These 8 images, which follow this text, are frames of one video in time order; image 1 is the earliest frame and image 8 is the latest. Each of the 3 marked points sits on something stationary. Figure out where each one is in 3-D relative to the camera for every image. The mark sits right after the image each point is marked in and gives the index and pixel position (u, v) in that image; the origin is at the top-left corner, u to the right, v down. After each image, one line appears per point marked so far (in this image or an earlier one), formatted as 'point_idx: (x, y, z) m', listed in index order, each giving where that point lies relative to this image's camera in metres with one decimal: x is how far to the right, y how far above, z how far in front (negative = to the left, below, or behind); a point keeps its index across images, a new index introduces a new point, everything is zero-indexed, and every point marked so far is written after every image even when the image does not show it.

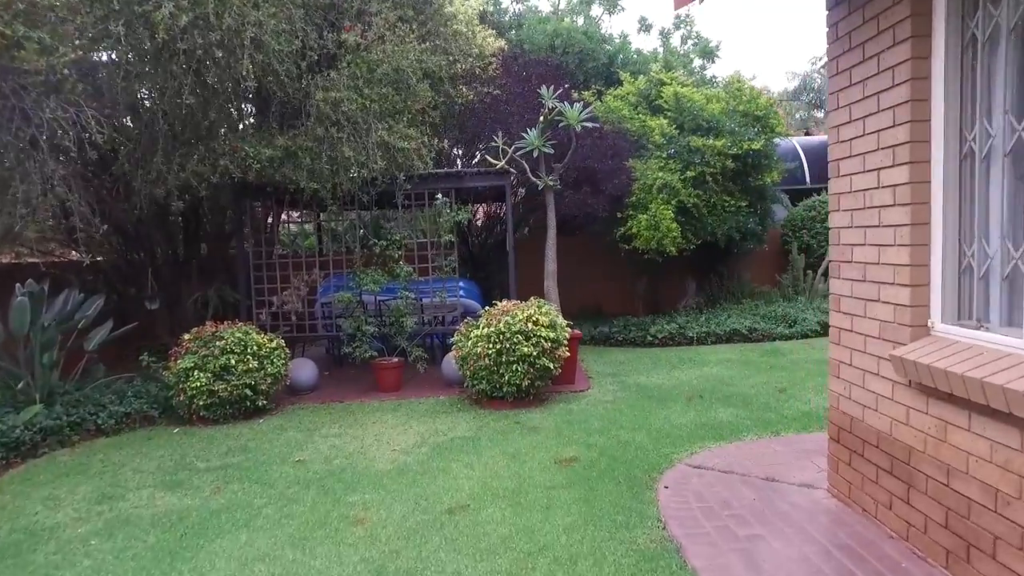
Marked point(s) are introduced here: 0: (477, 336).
0: (-0.3, -0.4, +5.7) m
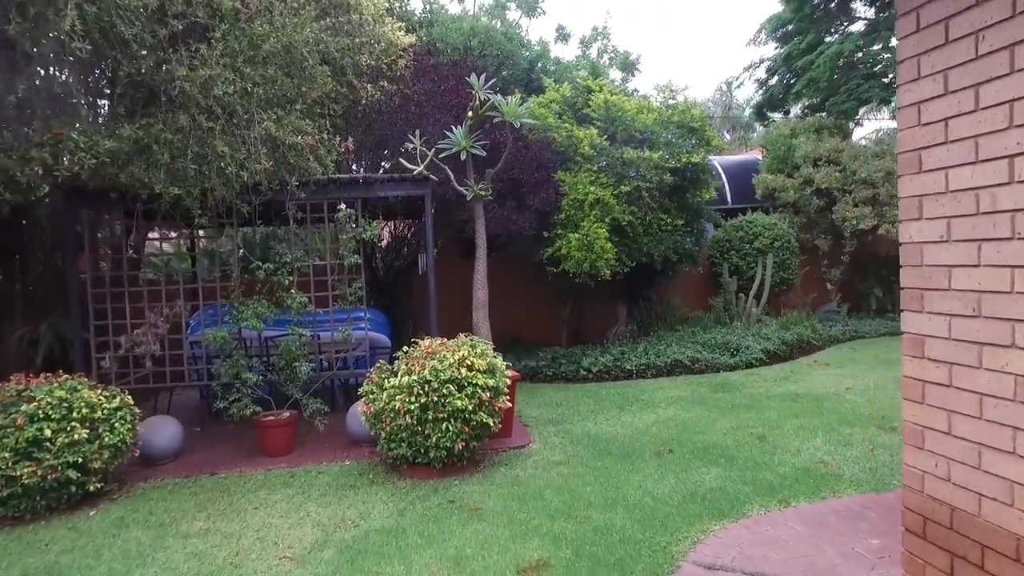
0: (-0.8, -0.6, +4.4) m
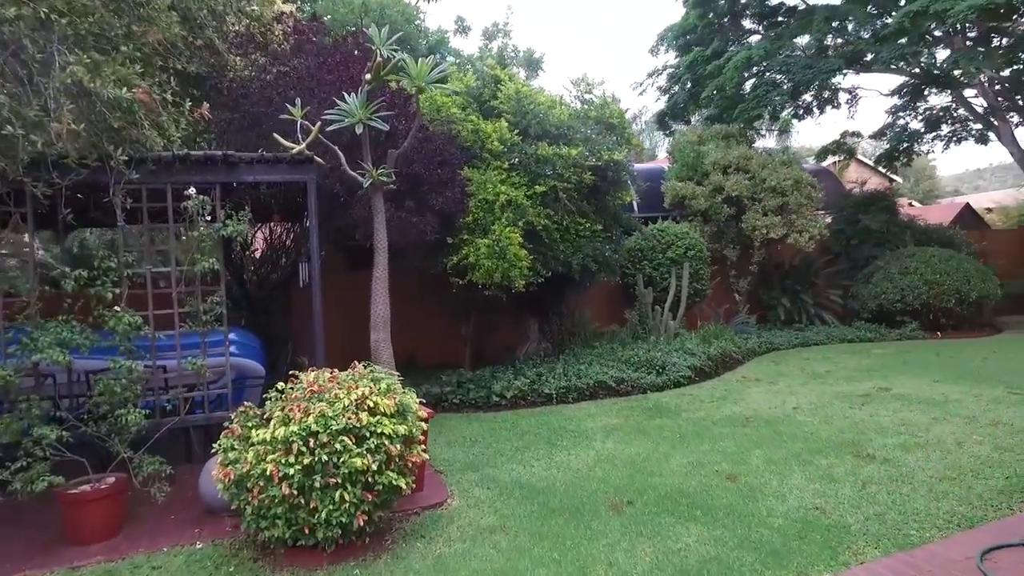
0: (-1.1, -0.7, +3.1) m
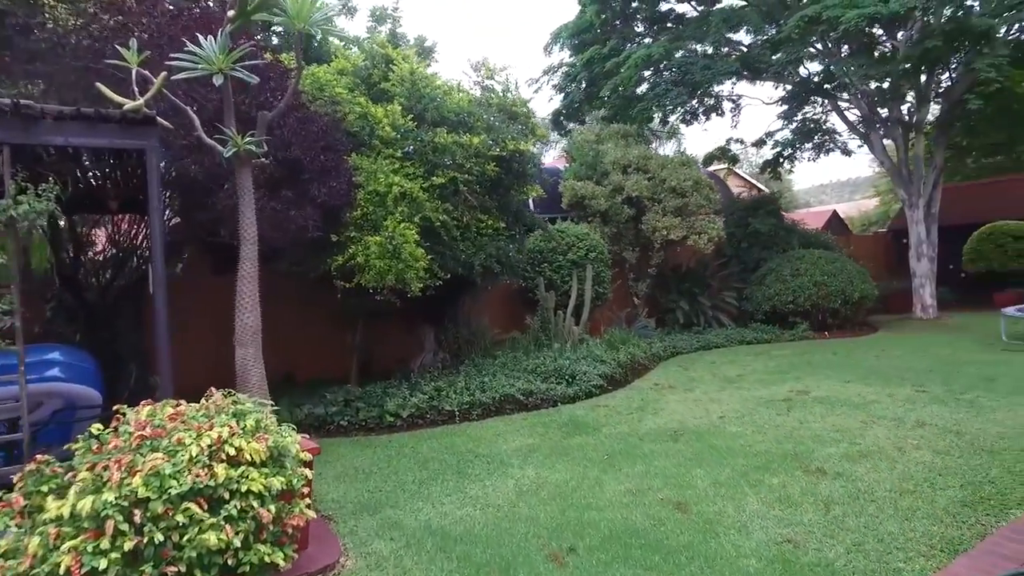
0: (-1.4, -0.7, +2.1) m
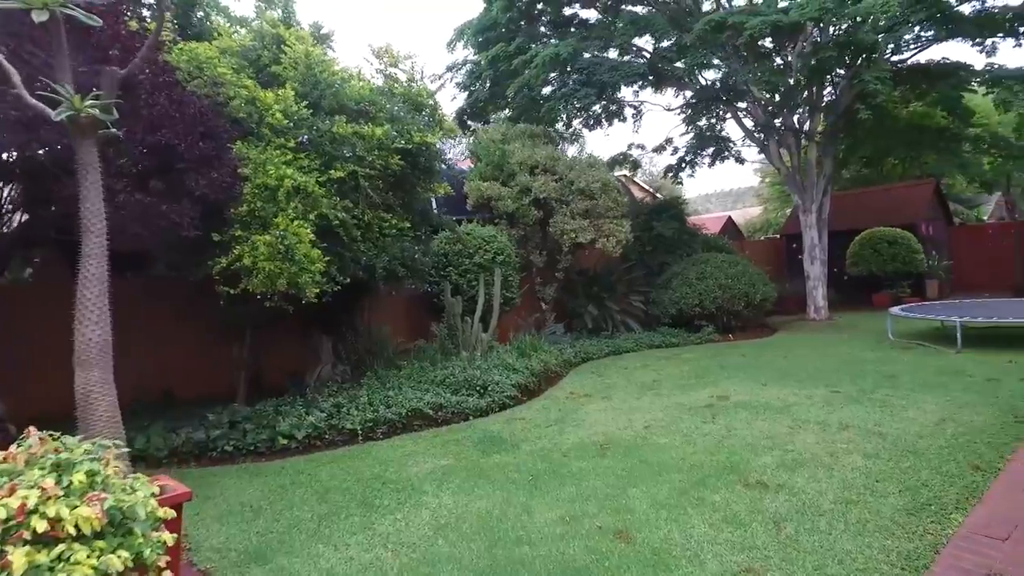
0: (-1.5, -0.7, +1.4) m
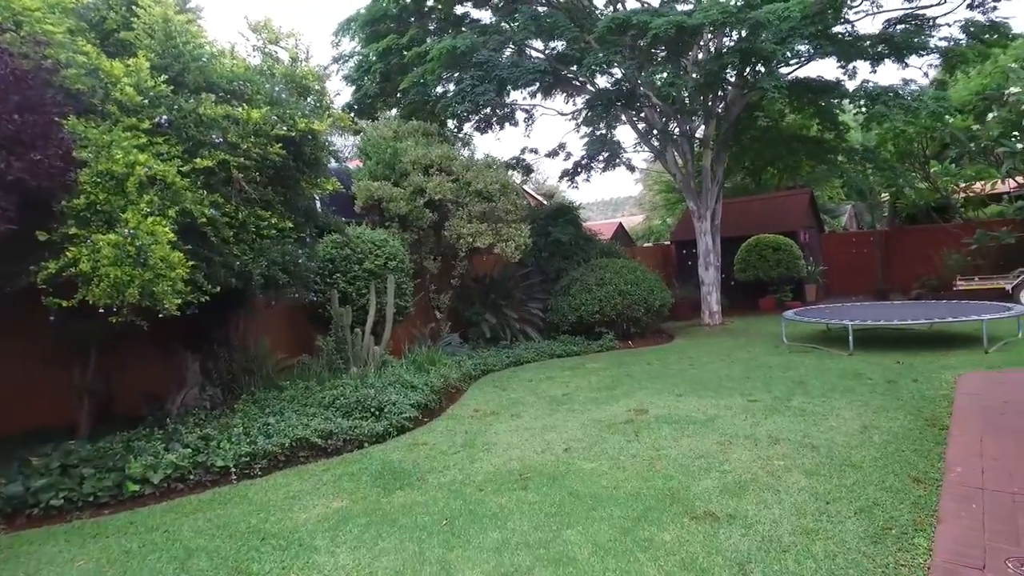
0: (-1.5, -0.7, +0.5) m
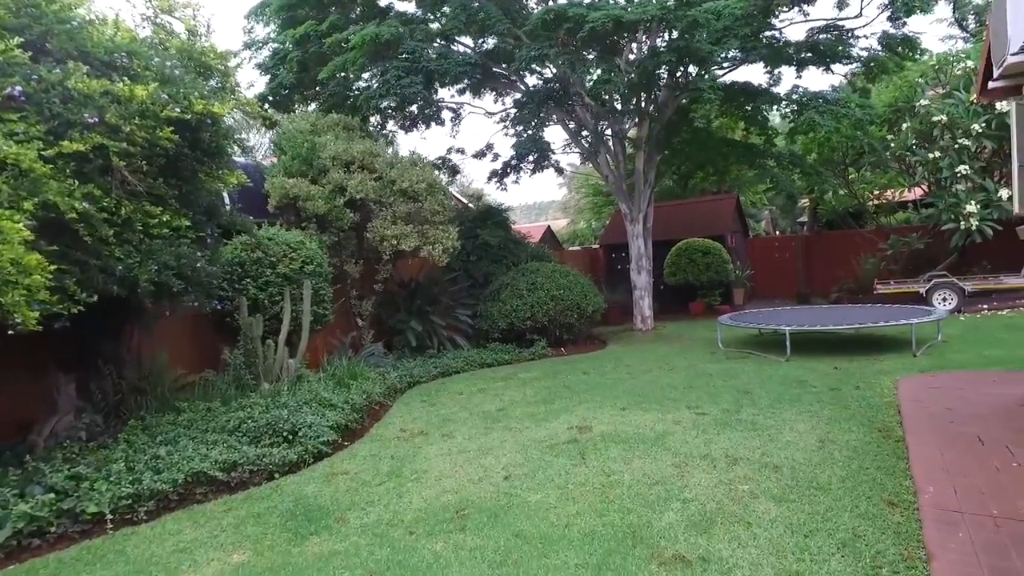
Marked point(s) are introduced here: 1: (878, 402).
0: (-1.4, -0.7, -0.2) m
1: (+3.3, -1.0, +6.0) m
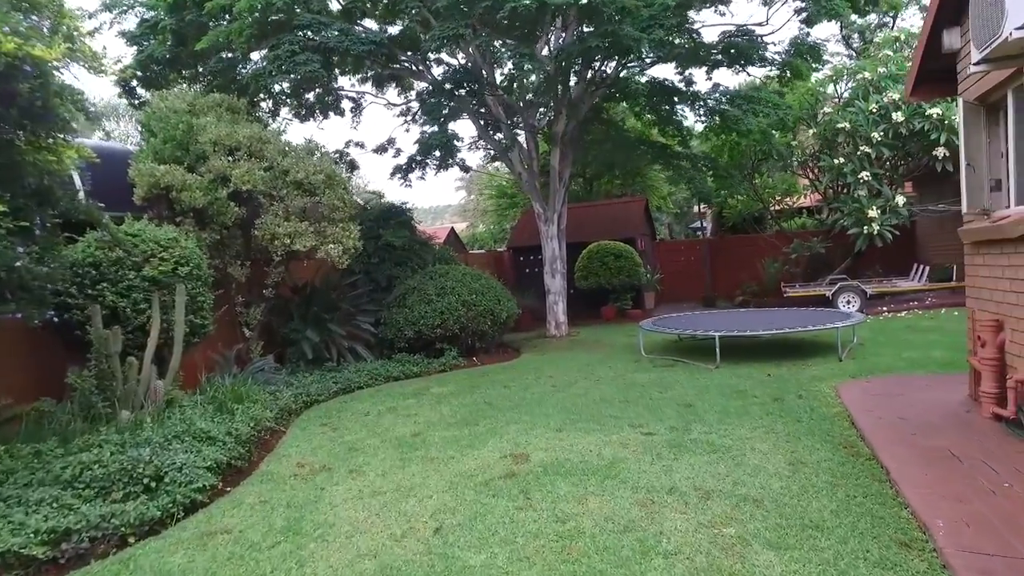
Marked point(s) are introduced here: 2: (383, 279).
0: (-1.0, -0.7, -1.3) m
1: (+2.6, -1.0, +5.6) m
2: (-1.9, +0.1, +10.5) m
